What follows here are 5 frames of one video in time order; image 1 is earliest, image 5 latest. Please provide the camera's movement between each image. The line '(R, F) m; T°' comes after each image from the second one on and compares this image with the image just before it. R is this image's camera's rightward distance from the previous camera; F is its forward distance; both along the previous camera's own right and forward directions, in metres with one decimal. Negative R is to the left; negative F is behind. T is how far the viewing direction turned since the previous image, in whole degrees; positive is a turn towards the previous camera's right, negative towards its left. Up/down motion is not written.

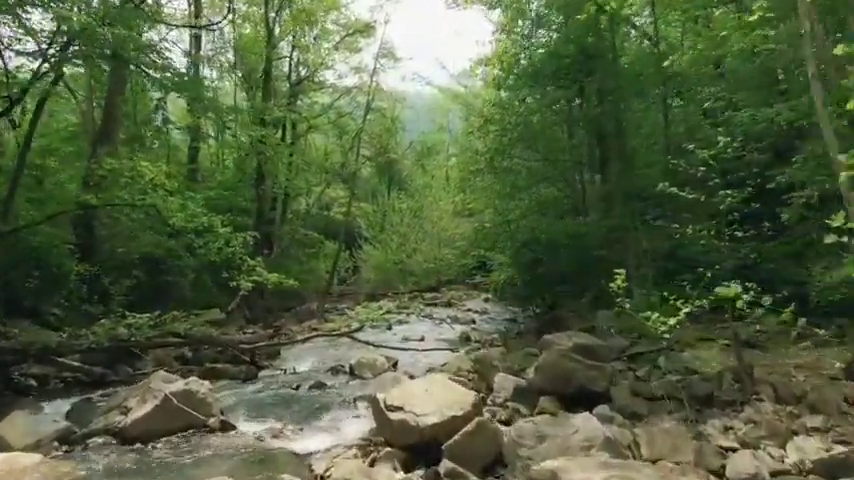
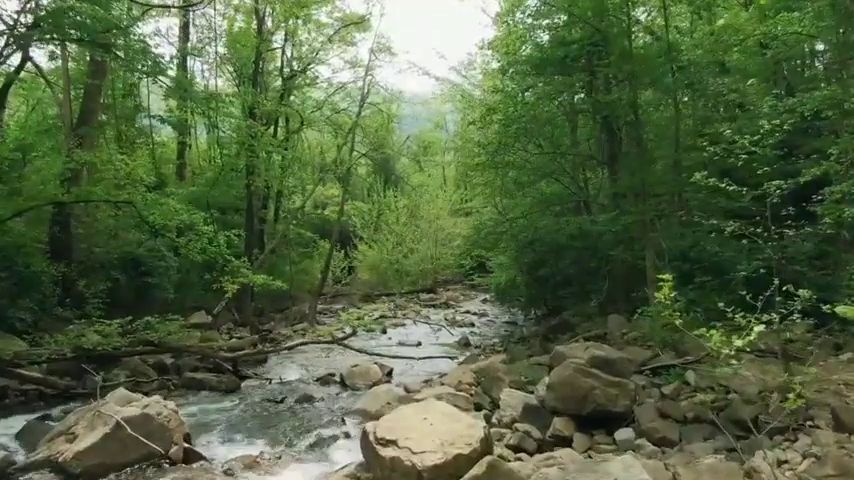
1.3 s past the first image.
(0.0, +1.0) m; 0°
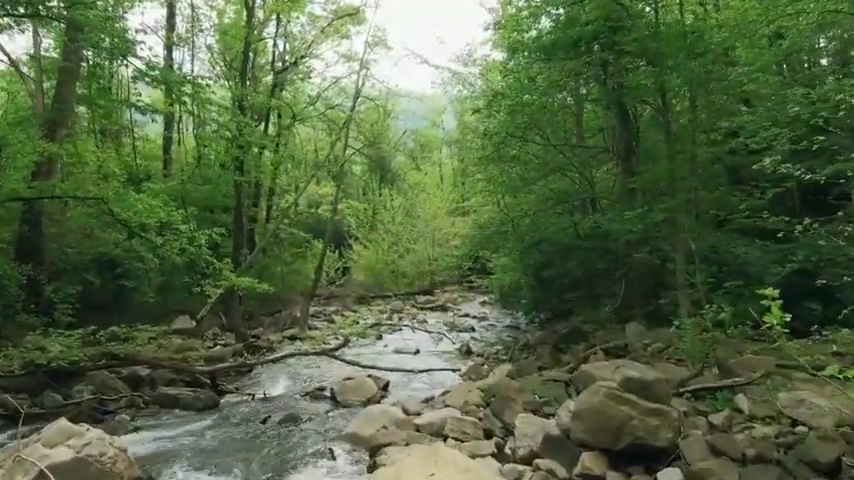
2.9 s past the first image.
(-0.1, +1.2) m; 0°
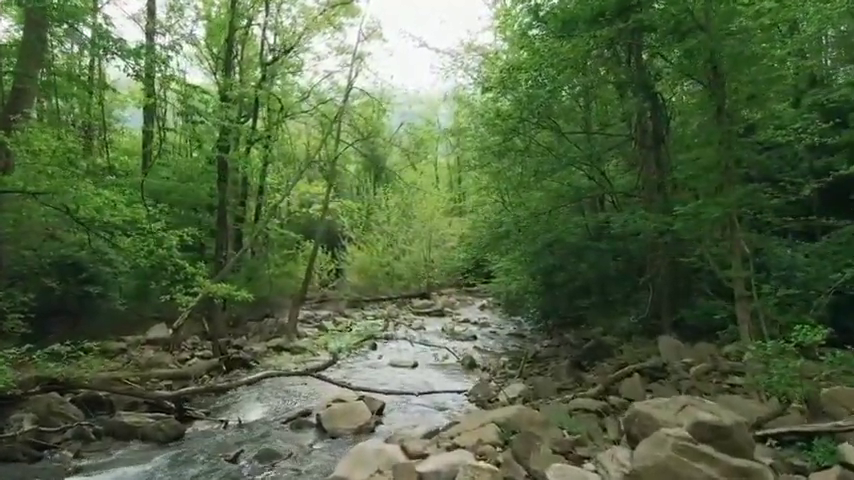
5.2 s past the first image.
(-0.1, +1.6) m; 0°
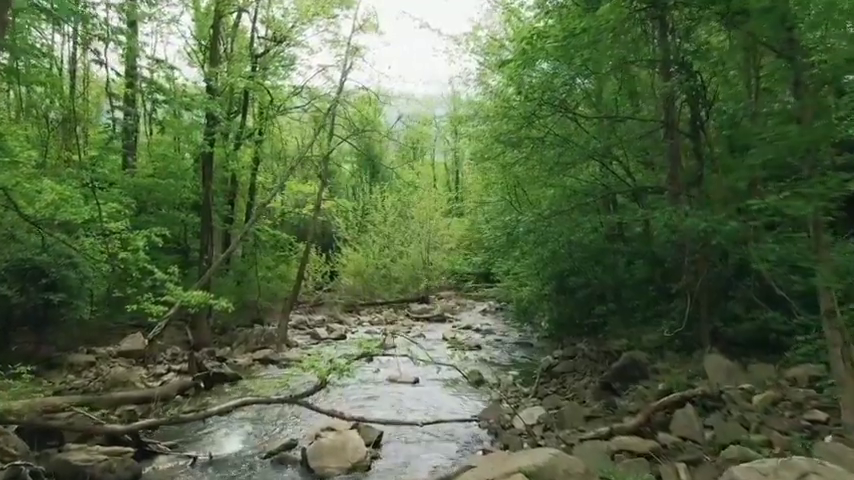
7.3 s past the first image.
(-0.1, +1.5) m; 0°
